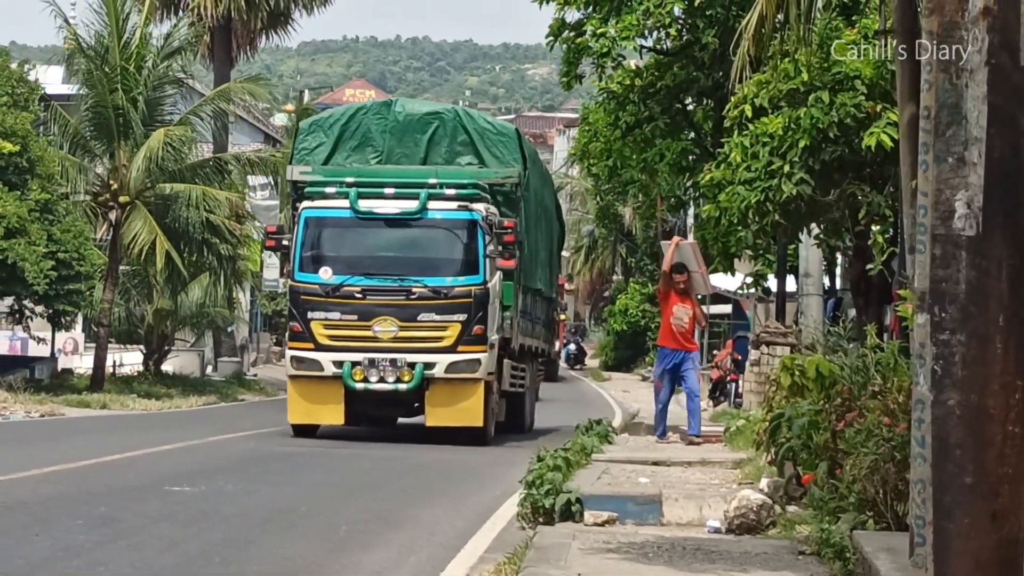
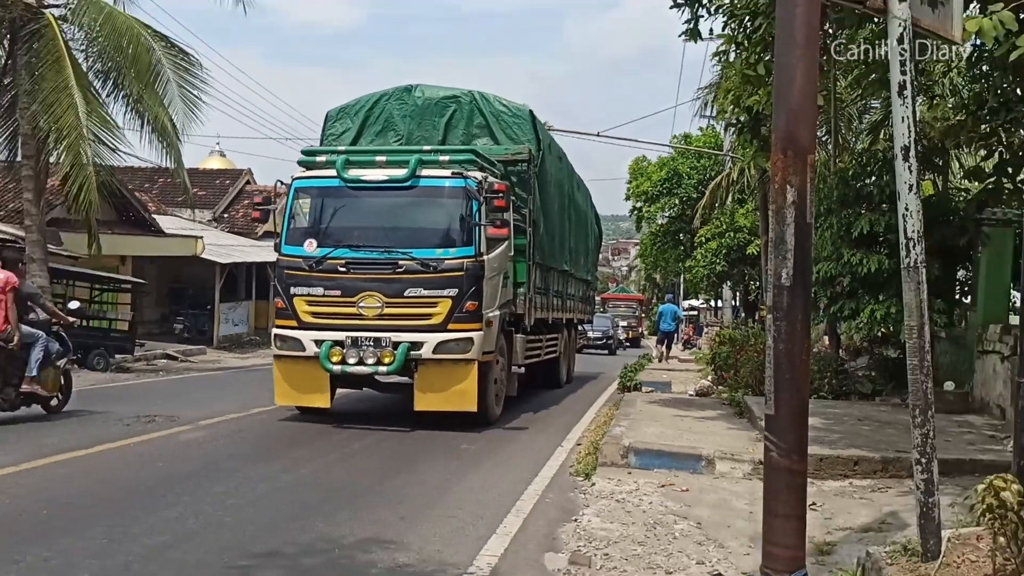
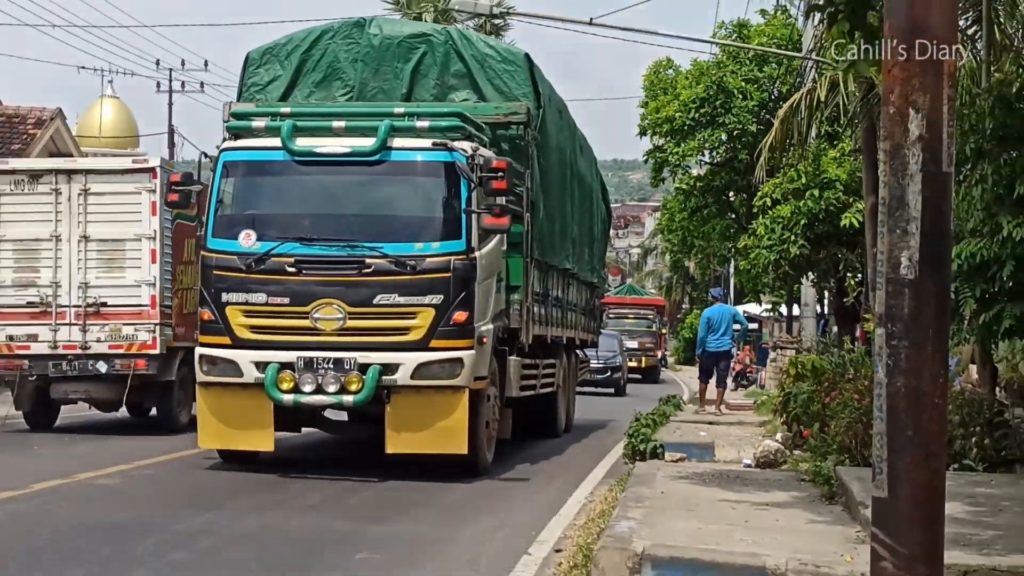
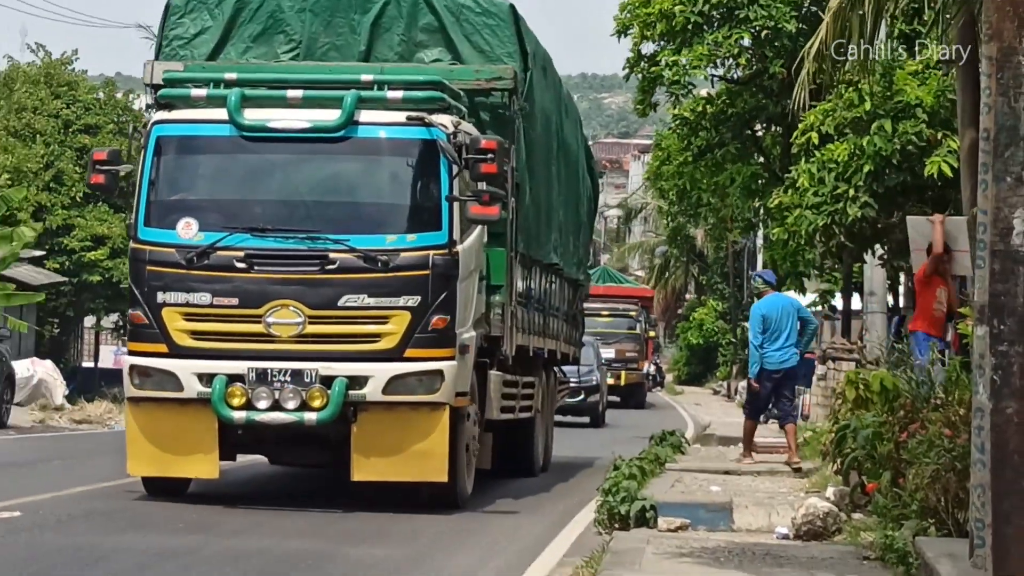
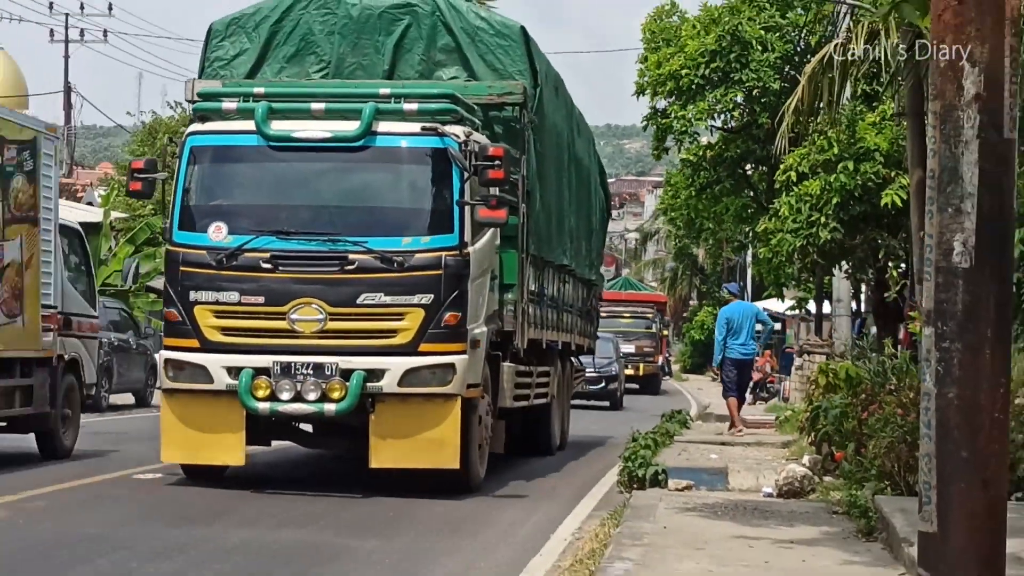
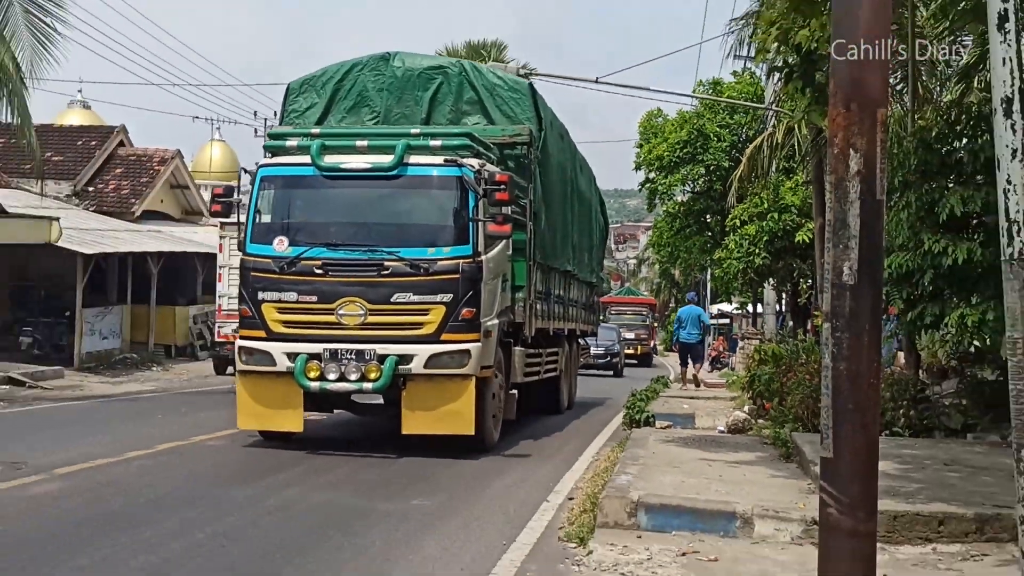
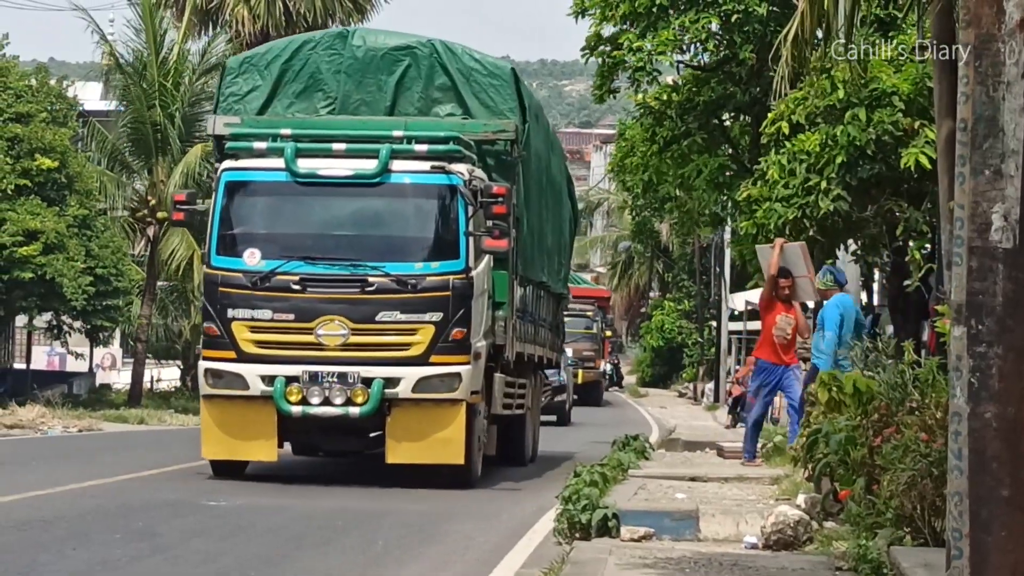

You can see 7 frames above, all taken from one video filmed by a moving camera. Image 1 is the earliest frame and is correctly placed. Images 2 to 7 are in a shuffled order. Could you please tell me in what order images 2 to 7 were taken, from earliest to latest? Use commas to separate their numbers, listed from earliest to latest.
7, 4, 5, 3, 6, 2
